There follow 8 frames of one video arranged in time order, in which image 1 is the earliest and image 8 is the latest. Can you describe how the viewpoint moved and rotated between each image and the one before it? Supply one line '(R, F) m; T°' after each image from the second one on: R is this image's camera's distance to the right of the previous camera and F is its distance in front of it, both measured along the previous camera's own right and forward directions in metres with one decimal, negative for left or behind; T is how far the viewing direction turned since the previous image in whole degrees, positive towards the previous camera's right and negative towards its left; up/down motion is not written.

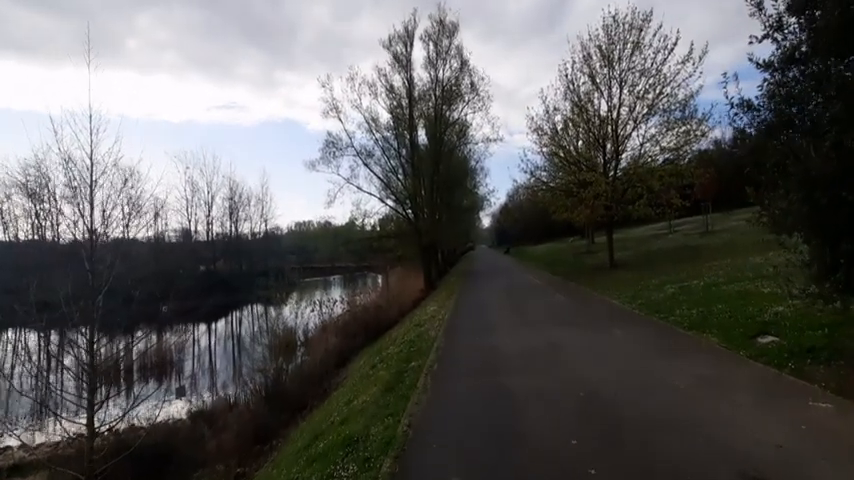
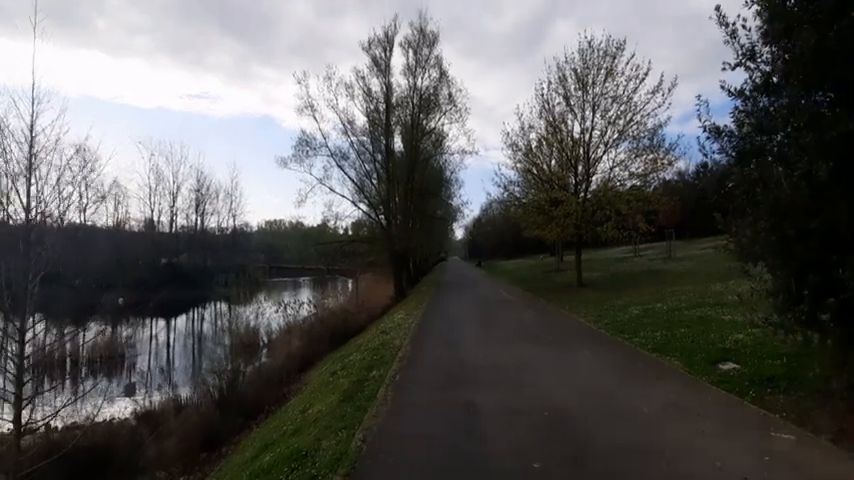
(0.0, +0.3) m; +3°
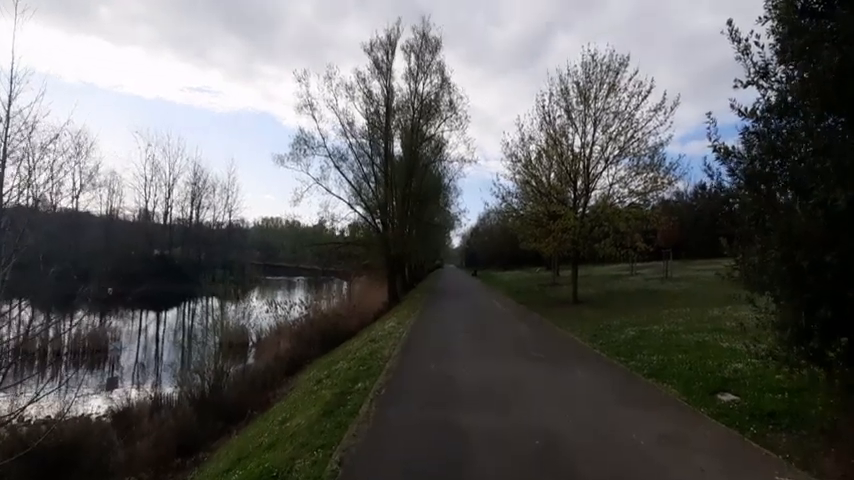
(0.0, +0.4) m; 0°
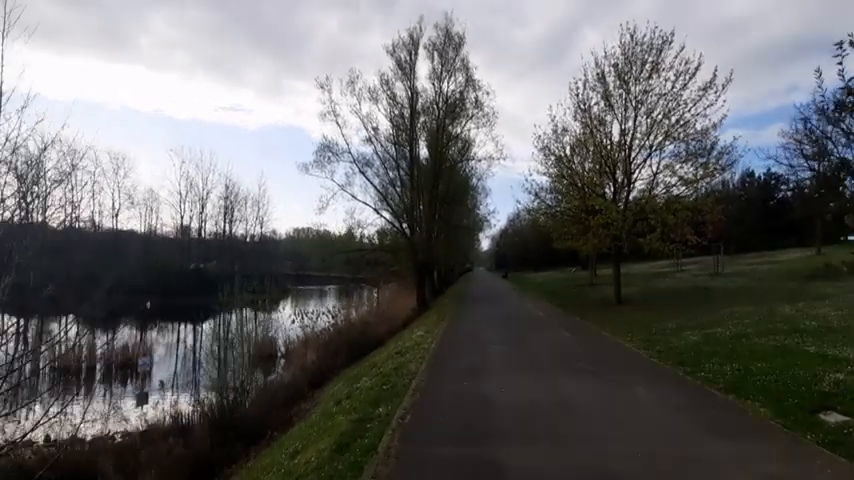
(0.0, +1.5) m; -3°
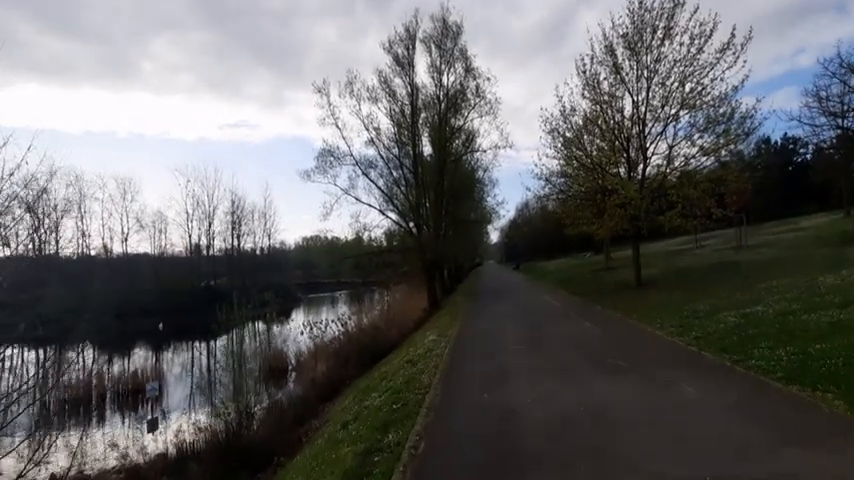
(+0.1, +1.1) m; -1°
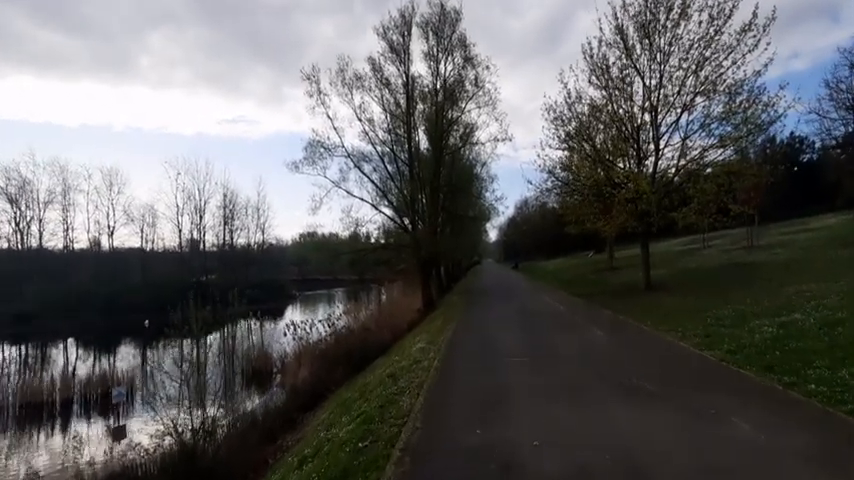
(+0.2, +1.9) m; 0°
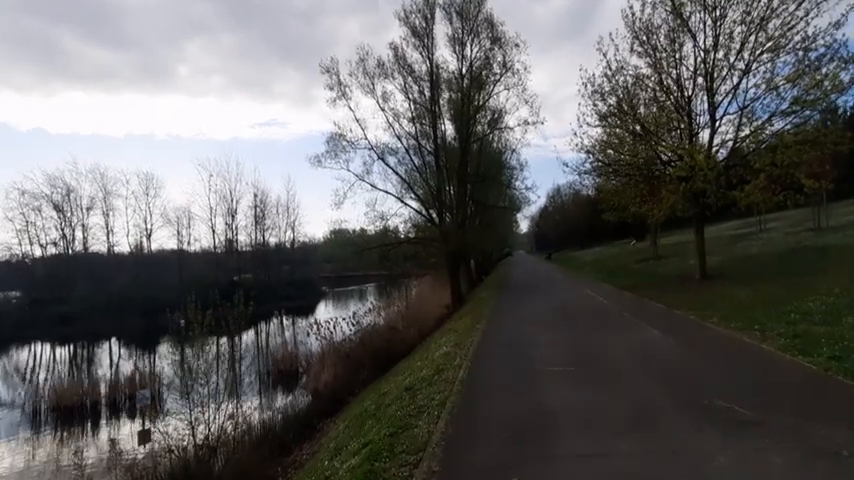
(+0.2, +1.9) m; -3°
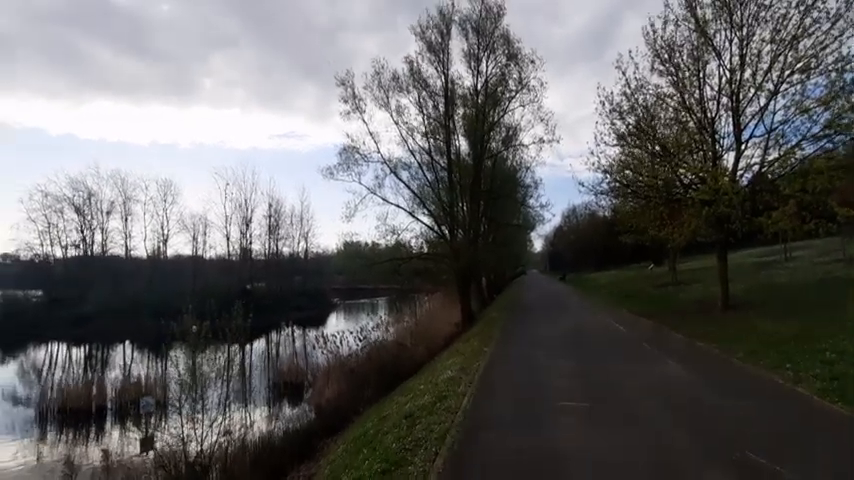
(+0.1, +0.7) m; -1°
